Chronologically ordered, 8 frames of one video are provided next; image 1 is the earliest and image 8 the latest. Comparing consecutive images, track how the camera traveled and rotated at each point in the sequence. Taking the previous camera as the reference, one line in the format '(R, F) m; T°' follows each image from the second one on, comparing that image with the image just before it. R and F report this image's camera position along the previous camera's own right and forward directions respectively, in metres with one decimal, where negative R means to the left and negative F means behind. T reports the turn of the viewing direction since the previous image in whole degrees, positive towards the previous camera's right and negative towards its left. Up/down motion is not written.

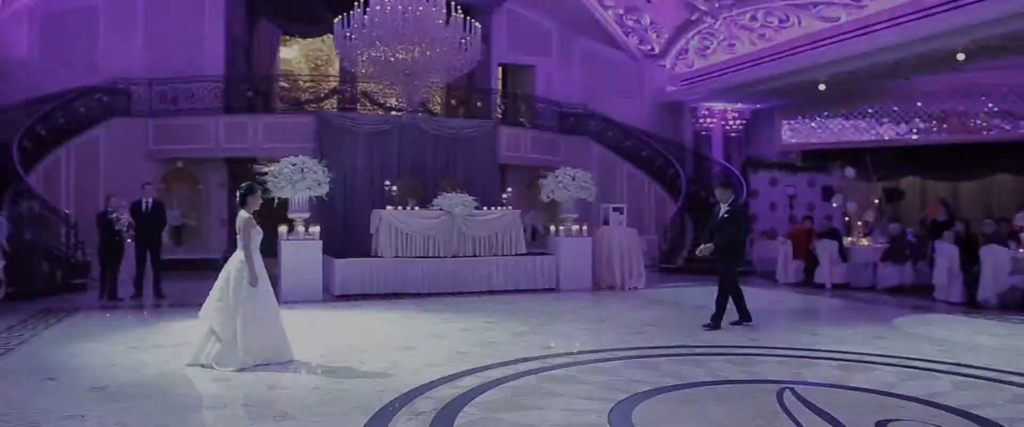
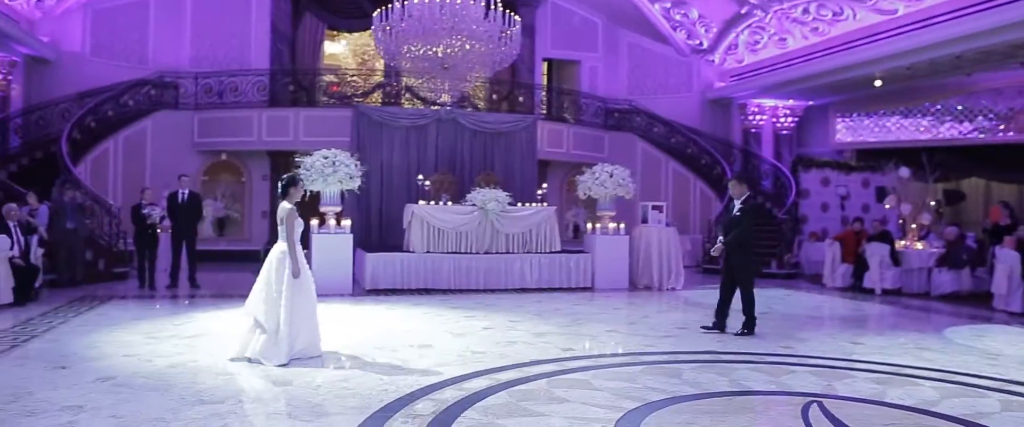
(+0.3, +0.2) m; -4°
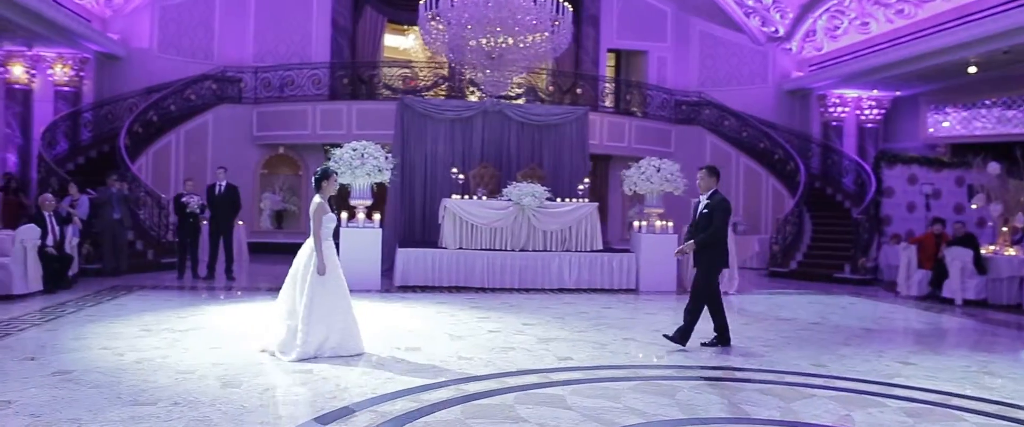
(+0.7, +0.5) m; -7°
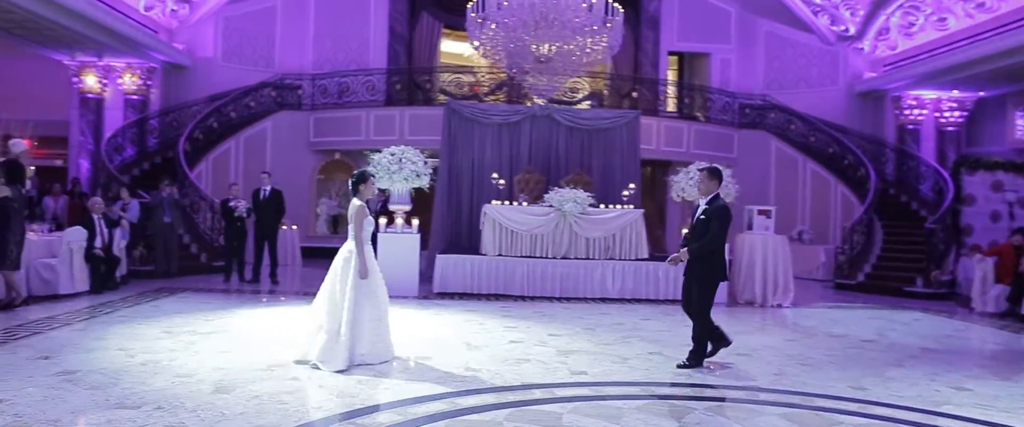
(+0.4, +0.3) m; -6°
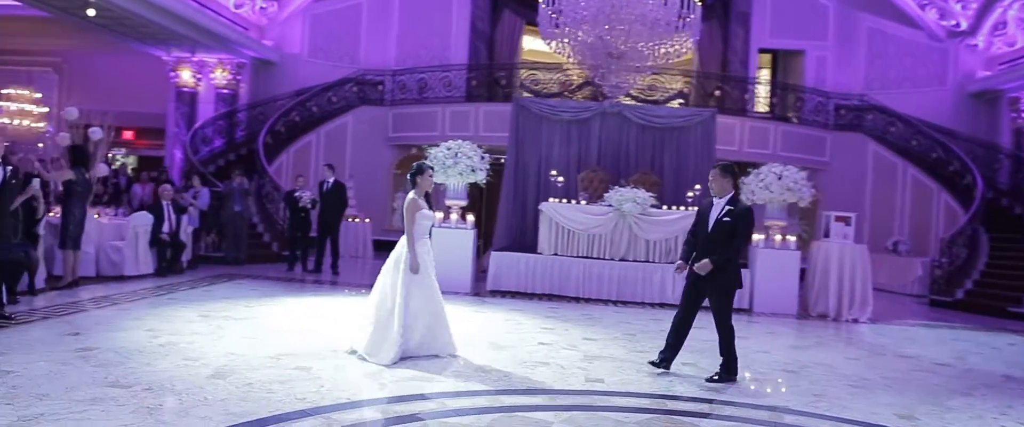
(+0.6, +0.3) m; -8°
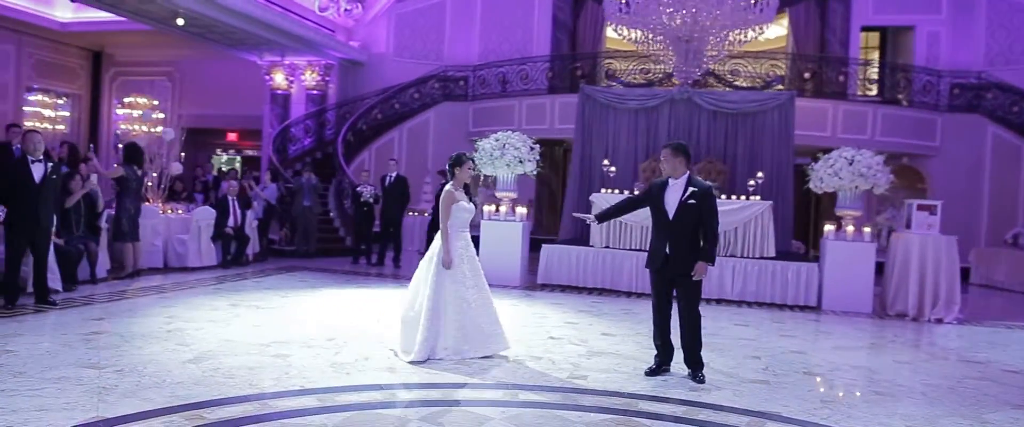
(+0.9, +0.3) m; -10°
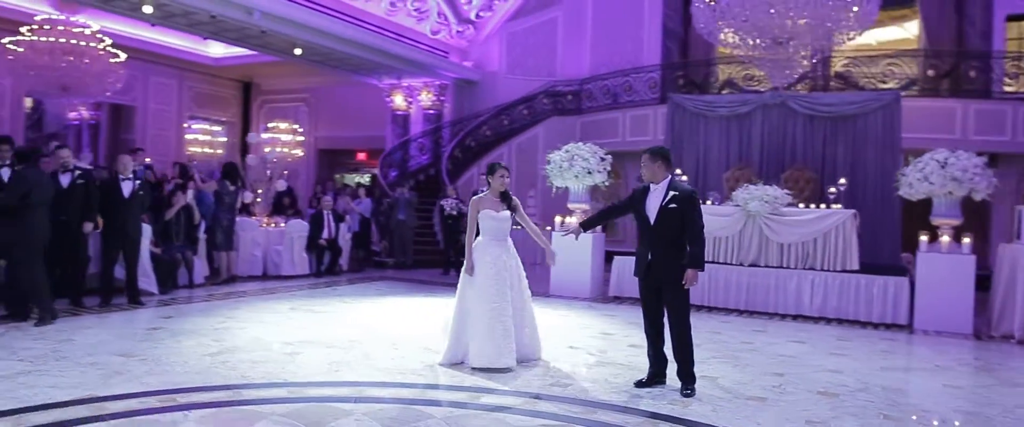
(+1.1, 0.0) m; -12°
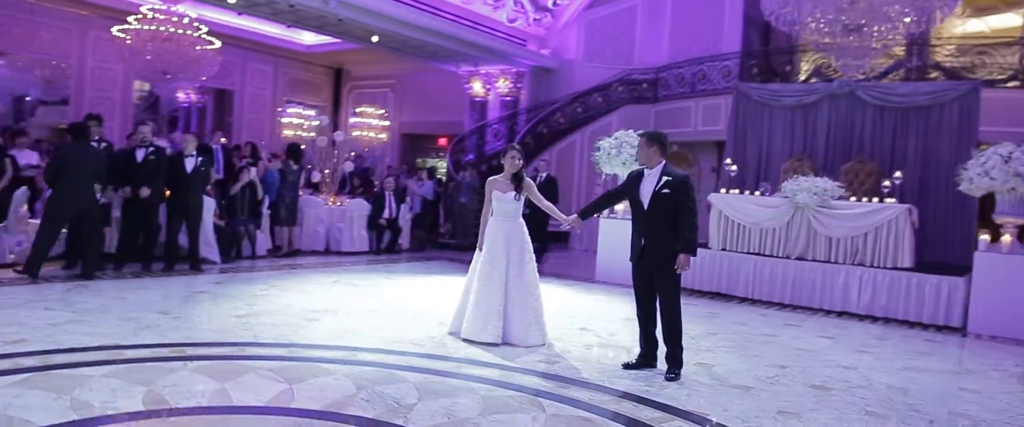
(+0.7, -0.1) m; -8°
